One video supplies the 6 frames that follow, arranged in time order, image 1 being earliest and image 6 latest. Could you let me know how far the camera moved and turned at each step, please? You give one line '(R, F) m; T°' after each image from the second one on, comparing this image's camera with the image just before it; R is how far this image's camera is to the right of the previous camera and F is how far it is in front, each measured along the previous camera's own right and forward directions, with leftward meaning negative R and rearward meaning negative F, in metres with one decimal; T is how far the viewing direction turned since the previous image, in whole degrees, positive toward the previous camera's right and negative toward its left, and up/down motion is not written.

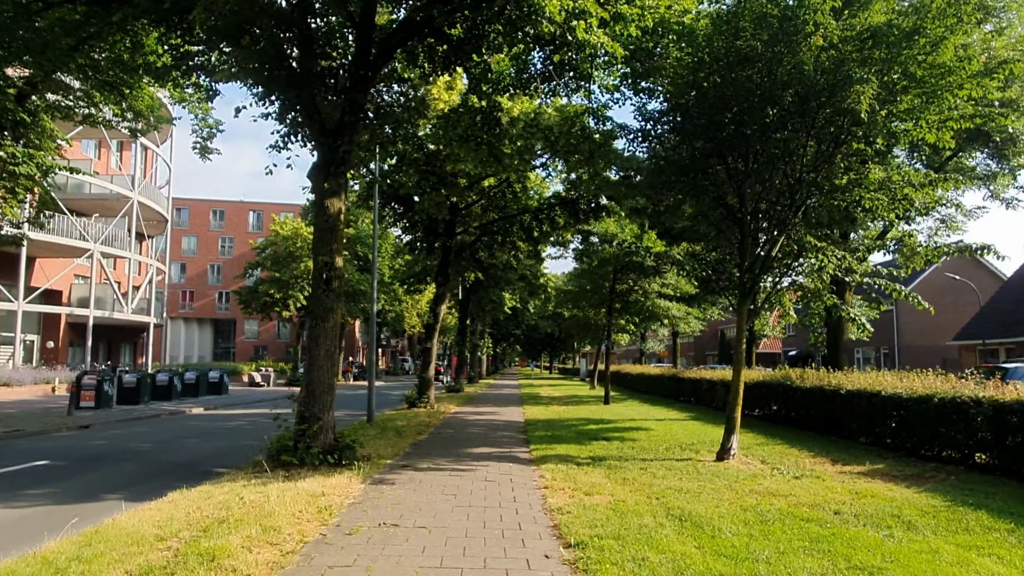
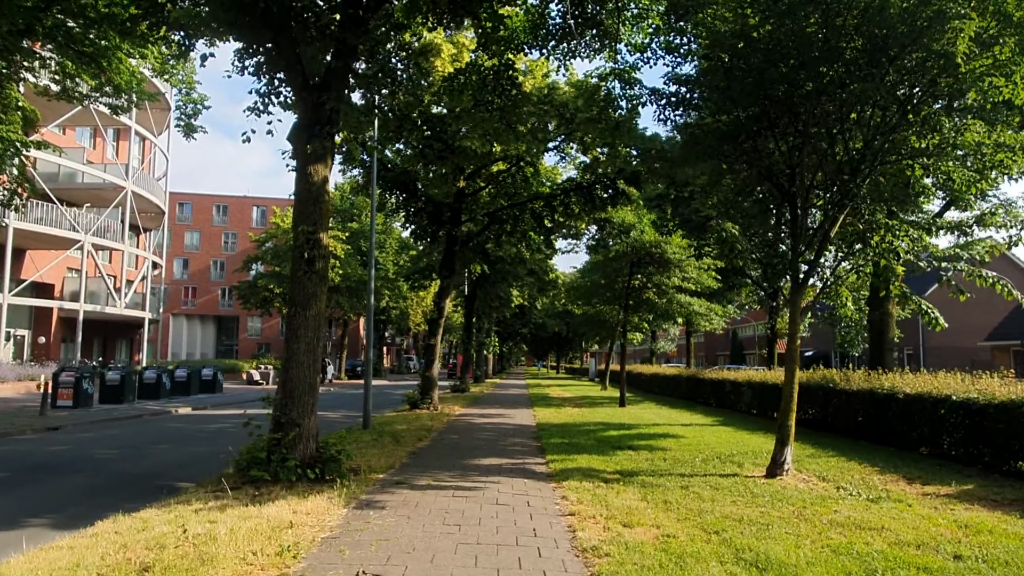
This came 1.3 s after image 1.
(-0.1, +1.5) m; 0°
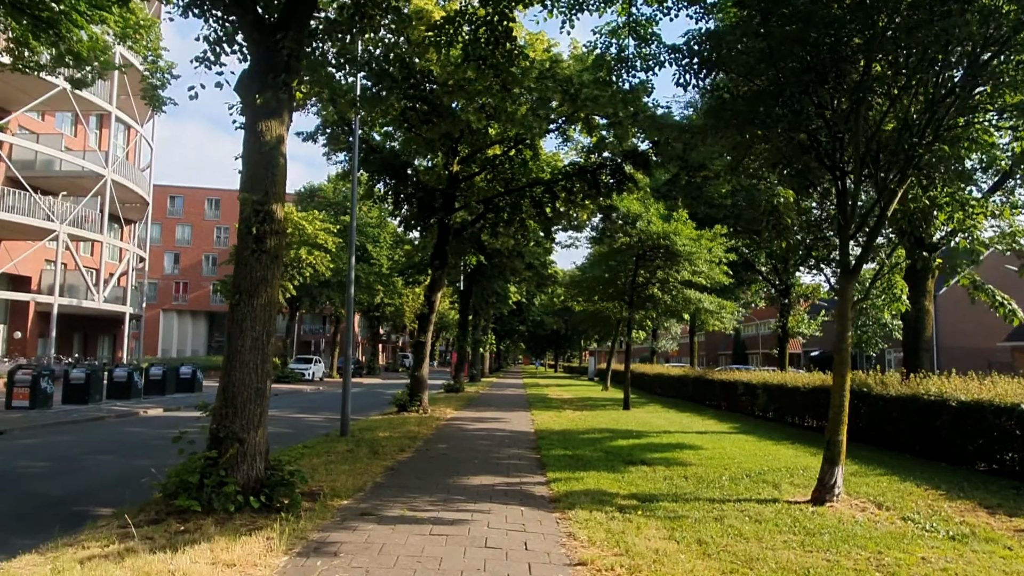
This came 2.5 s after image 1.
(0.0, +1.5) m; 0°
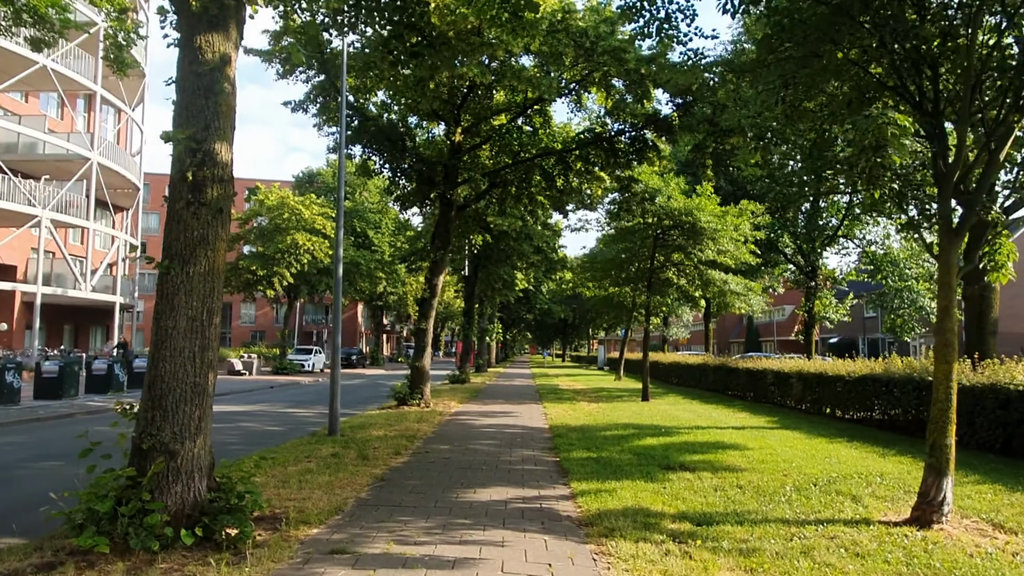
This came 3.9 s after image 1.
(-0.1, +1.6) m; 0°
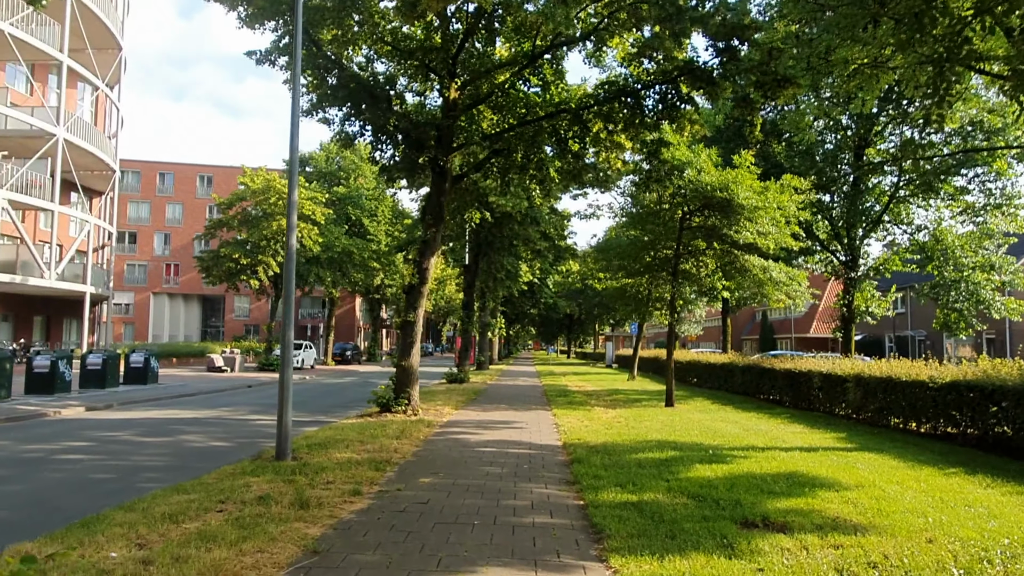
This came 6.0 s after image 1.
(0.0, +2.5) m; 0°
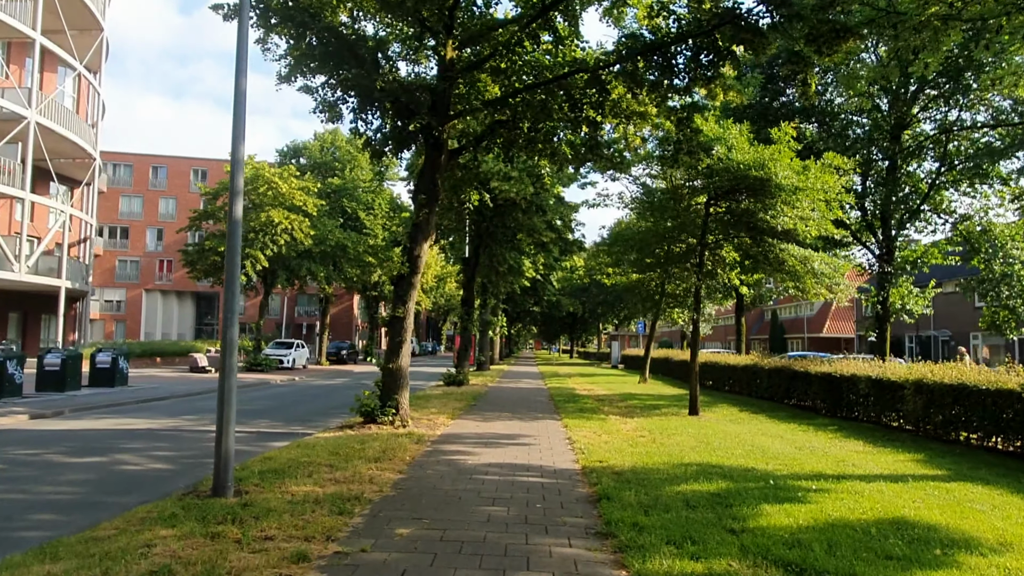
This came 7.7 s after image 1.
(-0.1, +1.9) m; 0°
